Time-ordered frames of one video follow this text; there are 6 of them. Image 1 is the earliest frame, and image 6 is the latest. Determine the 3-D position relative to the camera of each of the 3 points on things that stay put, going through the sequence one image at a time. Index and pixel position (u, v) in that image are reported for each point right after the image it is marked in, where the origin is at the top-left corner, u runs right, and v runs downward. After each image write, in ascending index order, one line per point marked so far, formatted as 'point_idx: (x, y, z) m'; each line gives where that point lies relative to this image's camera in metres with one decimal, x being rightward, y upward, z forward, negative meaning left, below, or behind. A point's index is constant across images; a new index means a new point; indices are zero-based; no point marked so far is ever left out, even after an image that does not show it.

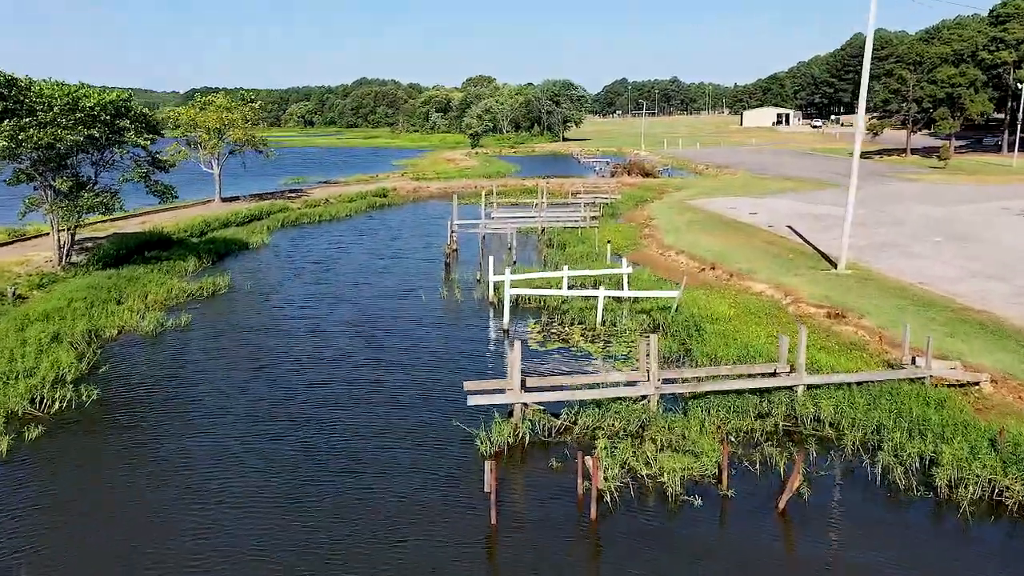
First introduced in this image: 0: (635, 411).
0: (+2.2, -2.2, +14.9) m
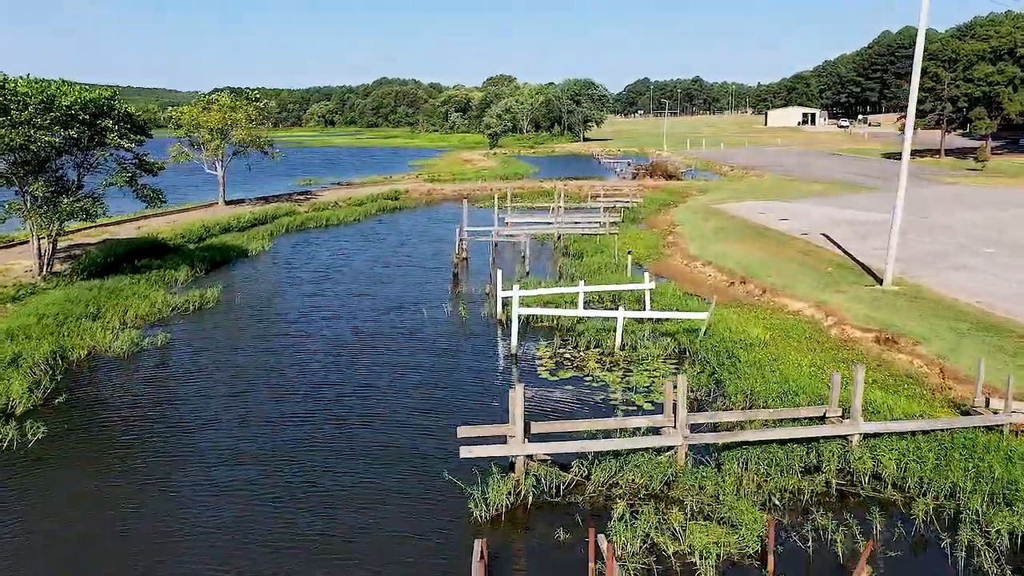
0: (+2.2, -2.6, +12.5) m
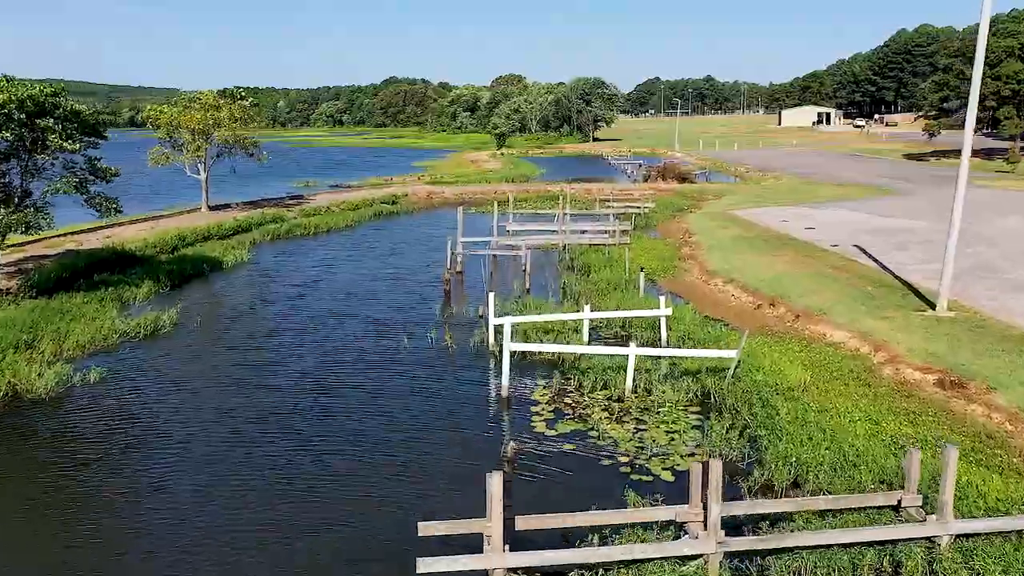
0: (+1.9, -3.3, +9.4) m
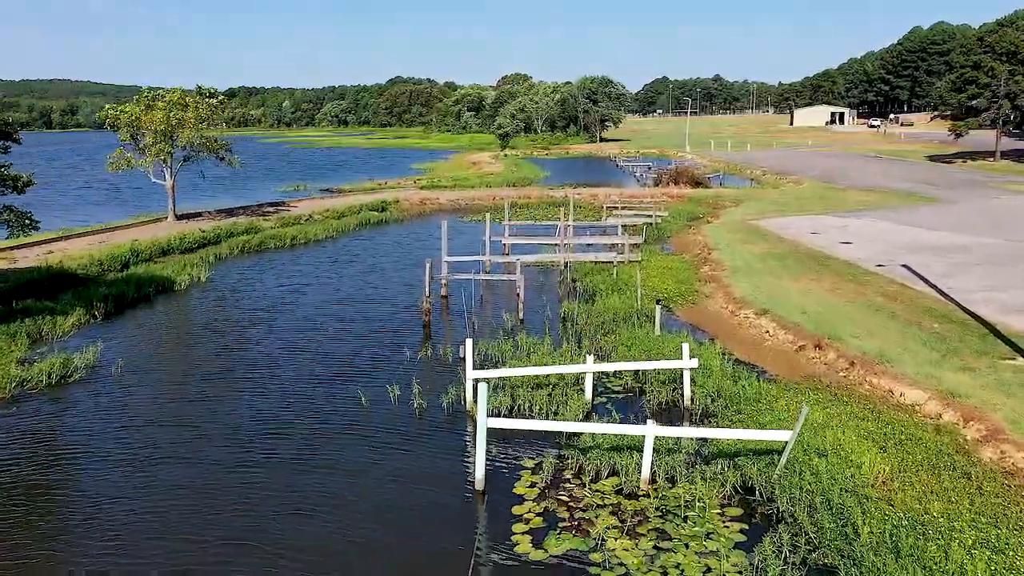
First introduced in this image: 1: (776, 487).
0: (+1.5, -4.1, +5.2) m
1: (+3.7, -2.7, +11.7) m
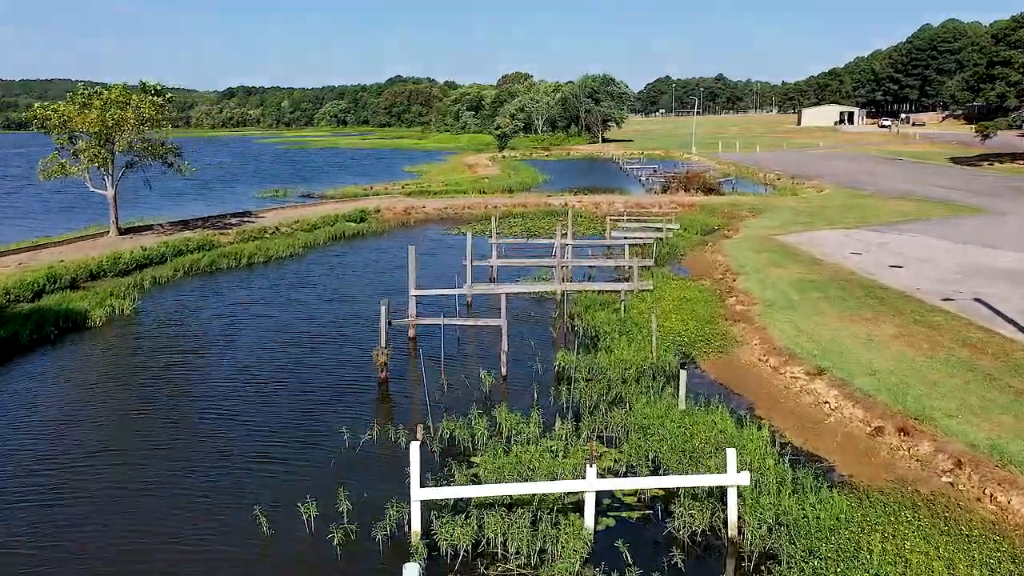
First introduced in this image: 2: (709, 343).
0: (+1.1, -5.1, +0.3) m
1: (+3.2, -3.7, +6.8) m
2: (+4.6, -1.2, +19.6) m
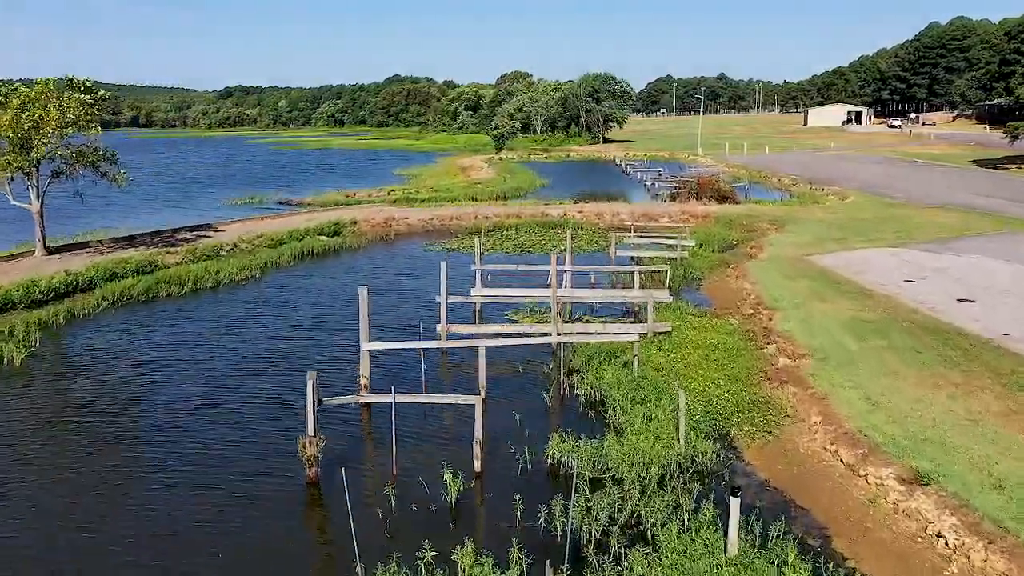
0: (+0.7, -6.1, -4.4) m
1: (+2.9, -4.7, +2.1) m
2: (+4.2, -2.2, +14.9) m
